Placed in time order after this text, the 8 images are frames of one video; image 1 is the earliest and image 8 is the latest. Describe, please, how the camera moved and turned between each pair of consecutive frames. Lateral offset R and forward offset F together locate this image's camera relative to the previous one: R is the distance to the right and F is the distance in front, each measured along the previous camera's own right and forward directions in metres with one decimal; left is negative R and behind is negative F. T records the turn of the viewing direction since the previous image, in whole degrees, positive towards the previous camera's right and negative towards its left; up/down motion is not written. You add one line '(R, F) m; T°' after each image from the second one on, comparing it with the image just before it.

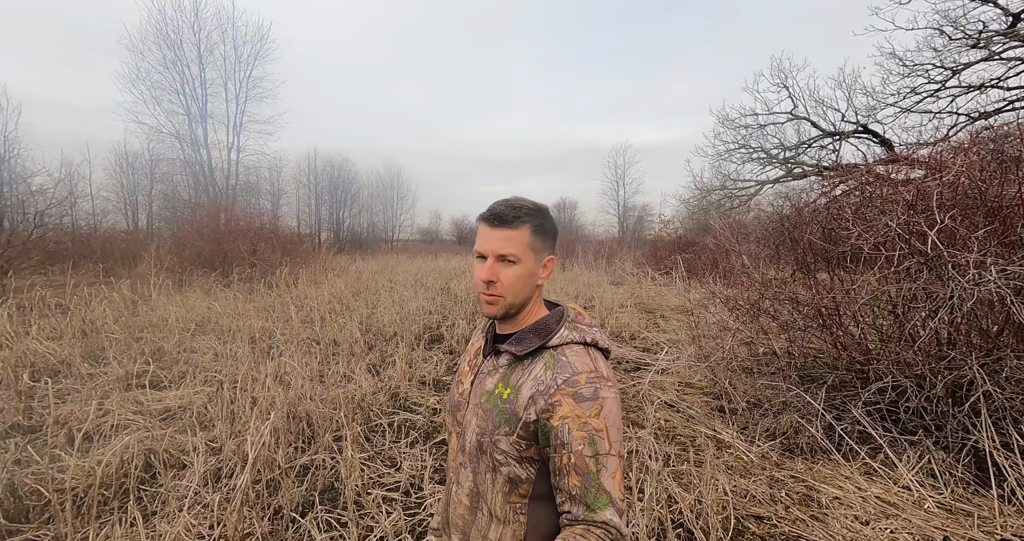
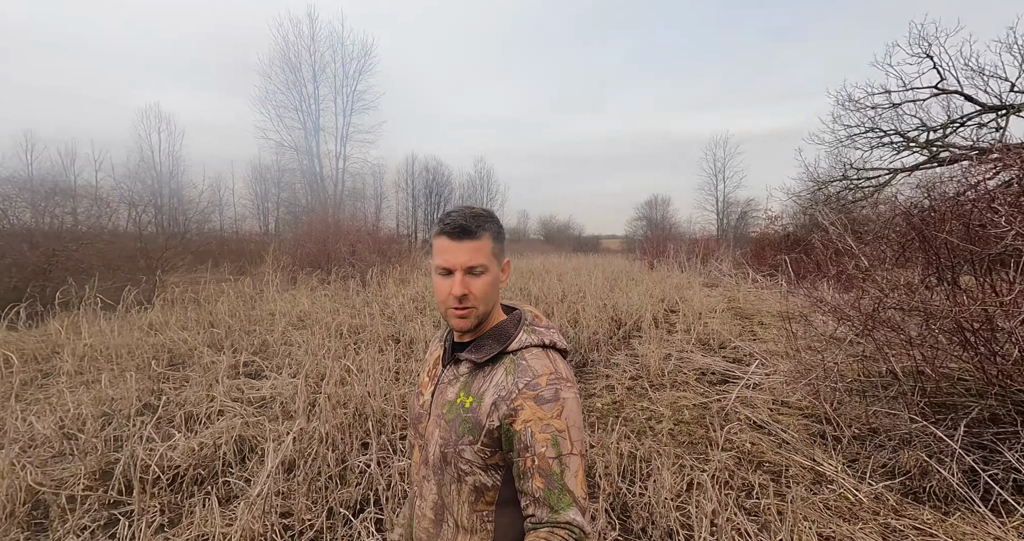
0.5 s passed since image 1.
(+0.5, 0.0) m; -13°
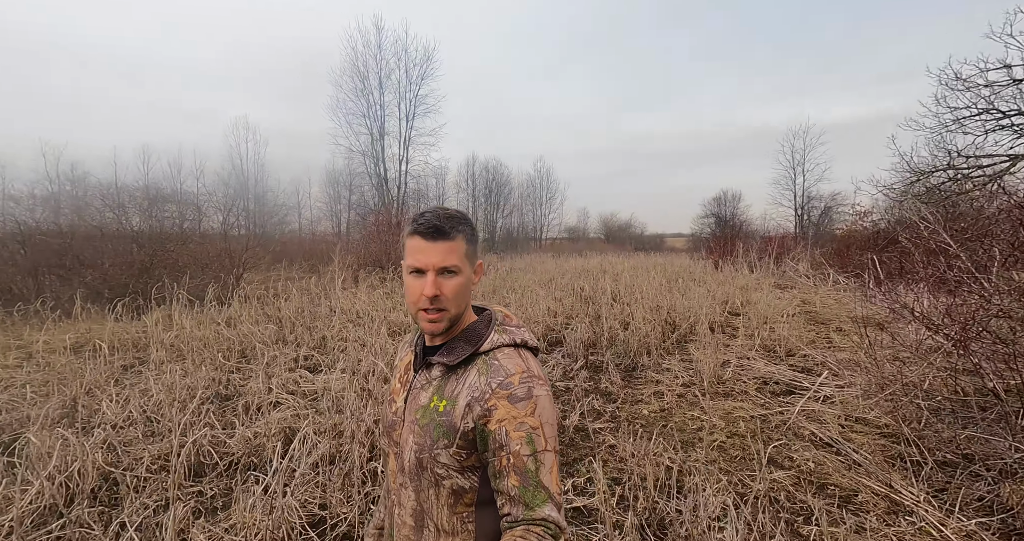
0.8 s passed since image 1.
(+0.4, +0.1) m; -9°
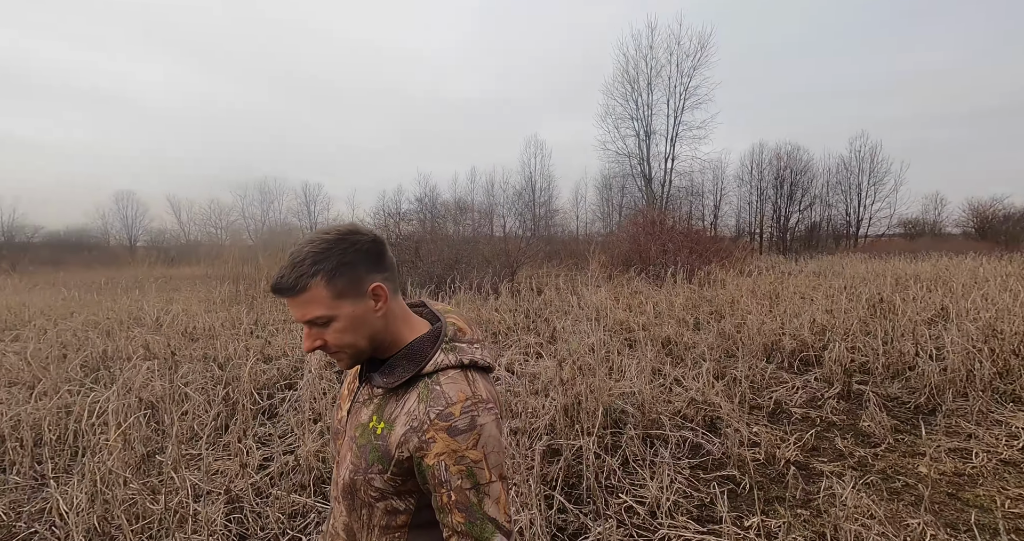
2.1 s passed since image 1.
(+1.4, +0.5) m; -39°
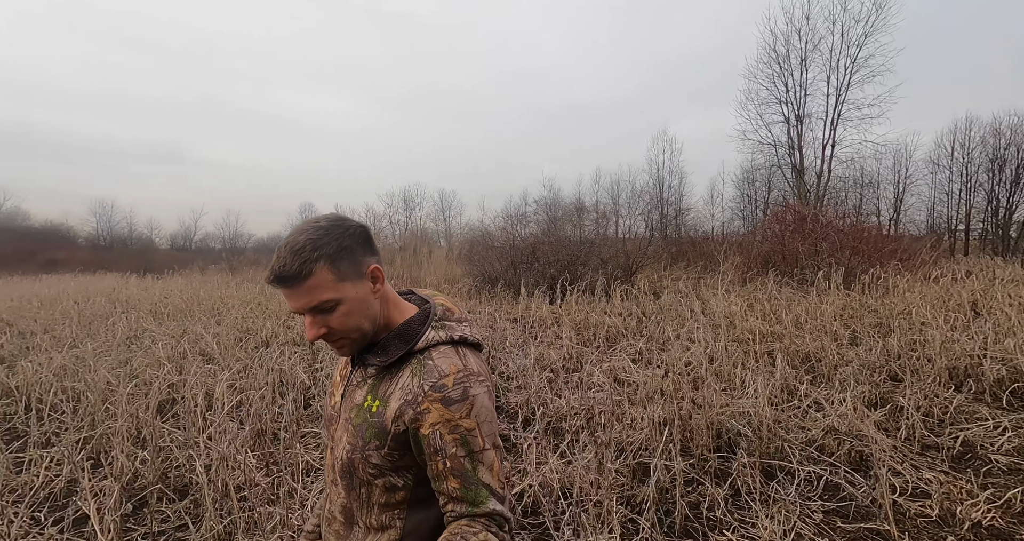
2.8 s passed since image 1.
(+0.5, +0.4) m; -17°
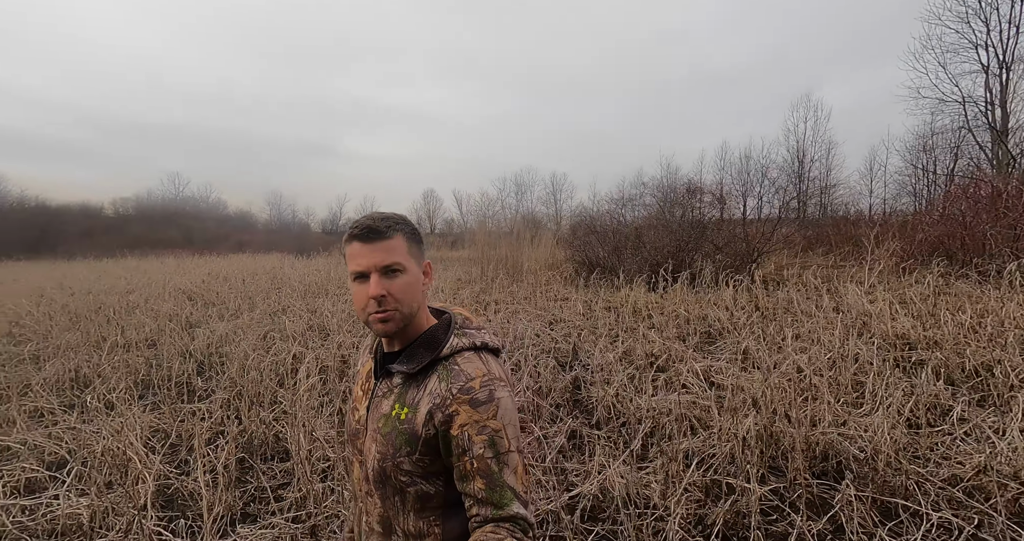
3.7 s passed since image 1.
(+0.4, +0.3) m; -15°
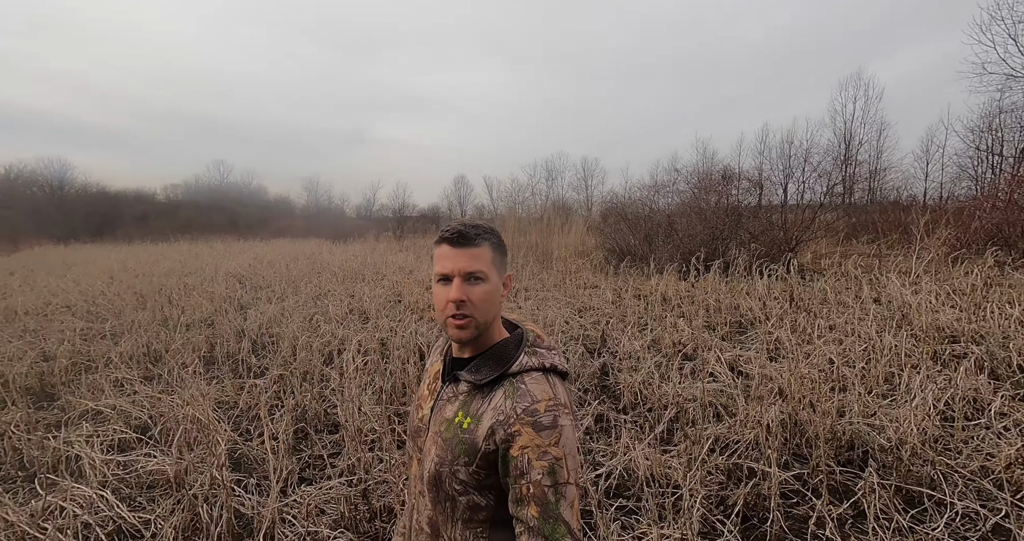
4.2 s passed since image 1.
(0.0, 0.0) m; -4°
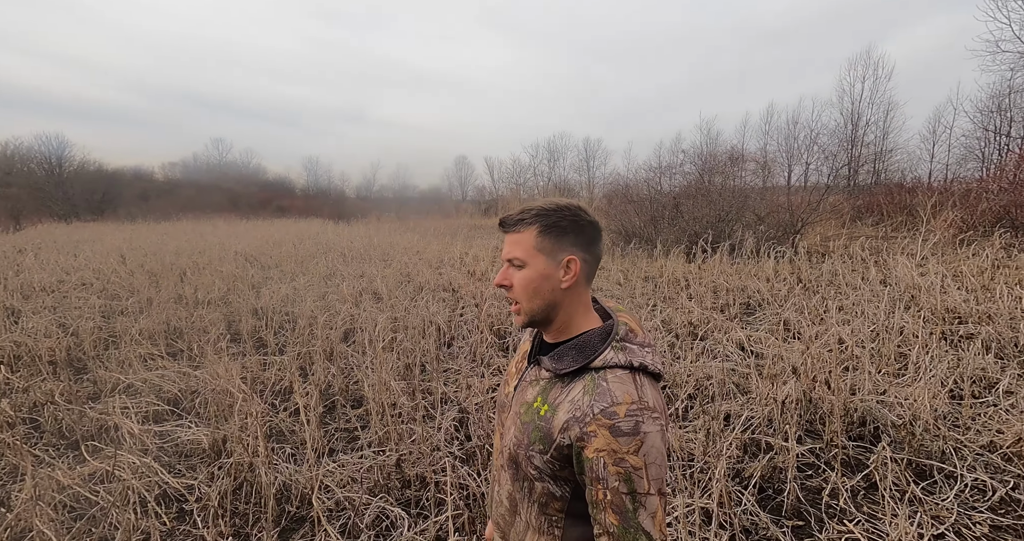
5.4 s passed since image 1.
(-0.1, 0.0) m; 0°
